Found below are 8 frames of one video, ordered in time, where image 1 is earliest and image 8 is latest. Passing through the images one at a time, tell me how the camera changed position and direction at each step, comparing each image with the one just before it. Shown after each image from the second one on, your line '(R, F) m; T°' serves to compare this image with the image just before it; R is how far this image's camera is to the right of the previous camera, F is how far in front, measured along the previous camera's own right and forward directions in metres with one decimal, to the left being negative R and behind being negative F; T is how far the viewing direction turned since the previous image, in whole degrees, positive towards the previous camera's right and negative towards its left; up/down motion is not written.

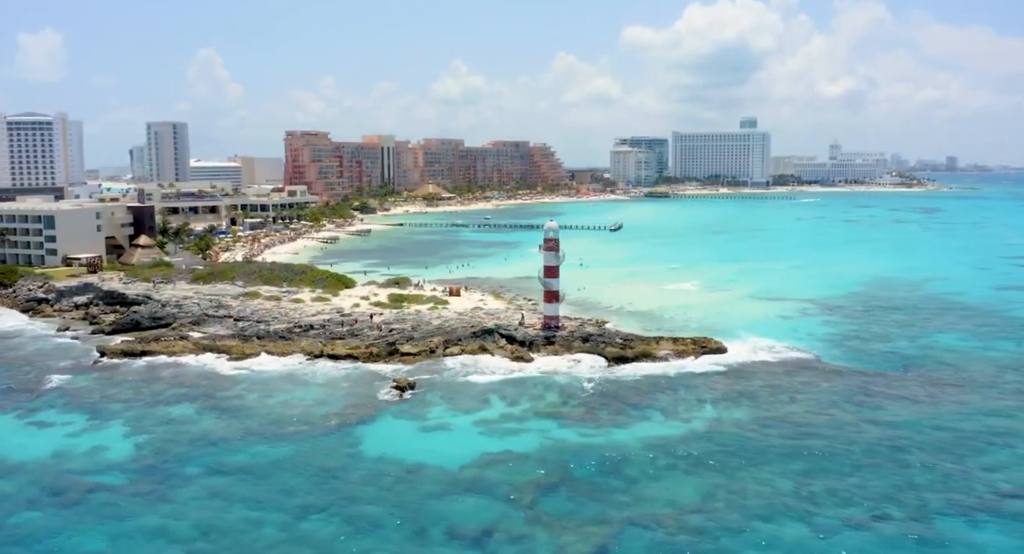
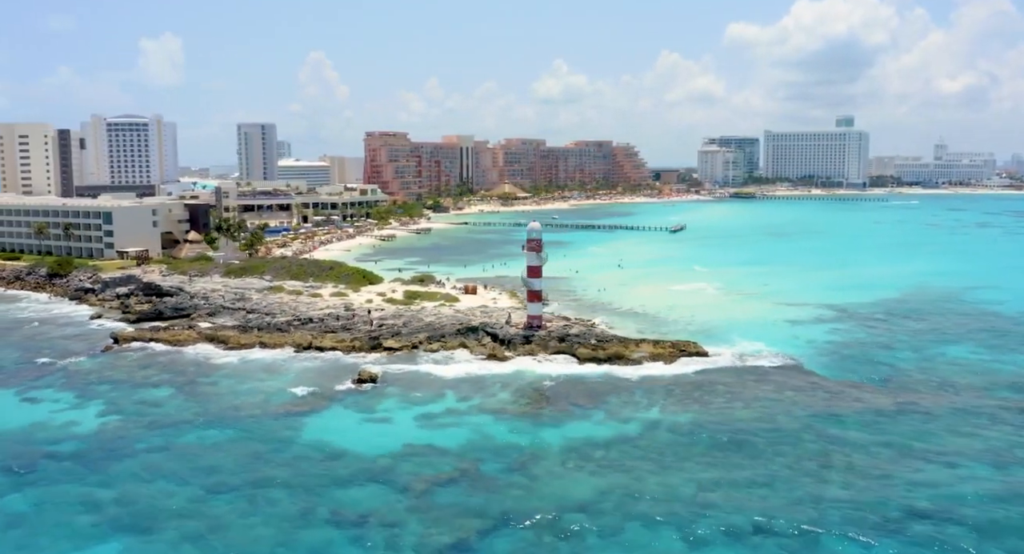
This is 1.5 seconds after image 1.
(+5.7, 0.0) m; -6°
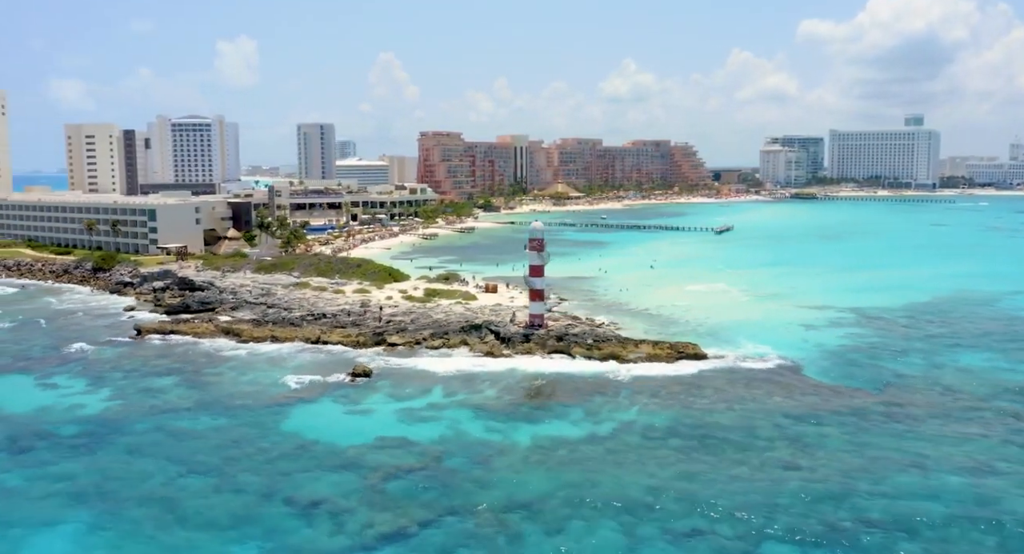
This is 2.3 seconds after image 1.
(+3.1, -0.2) m; -4°
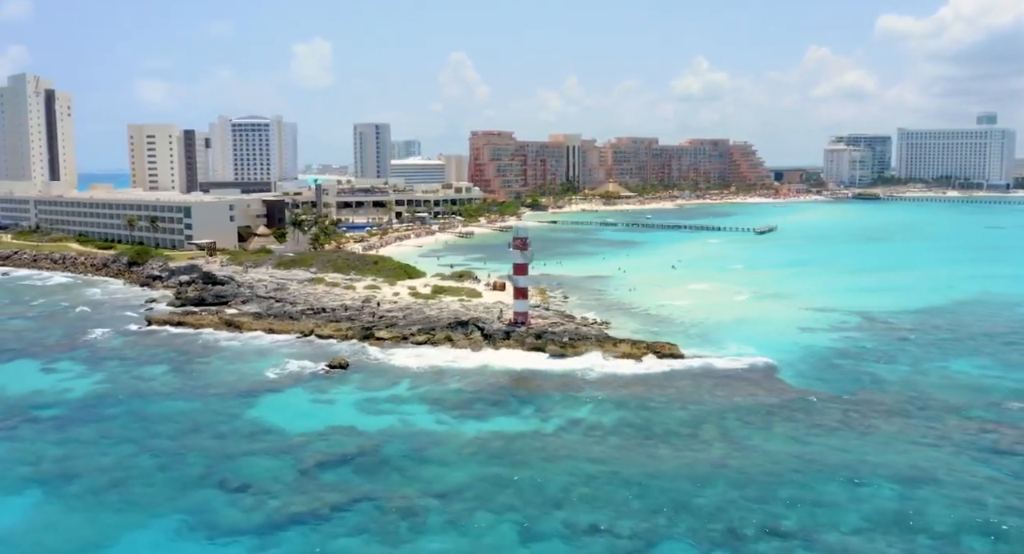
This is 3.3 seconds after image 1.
(+4.1, -0.4) m; -4°
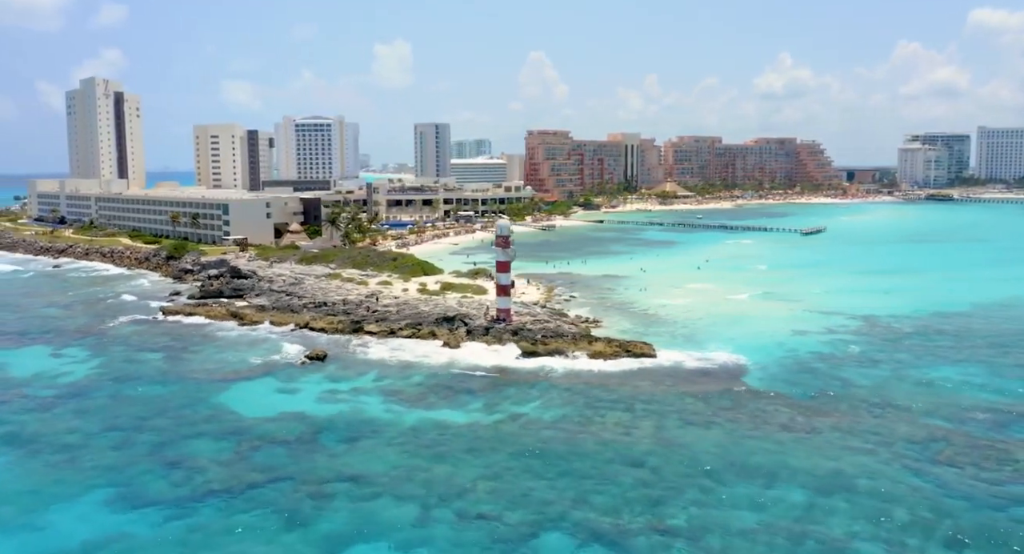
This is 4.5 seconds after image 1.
(+4.6, -0.5) m; -5°
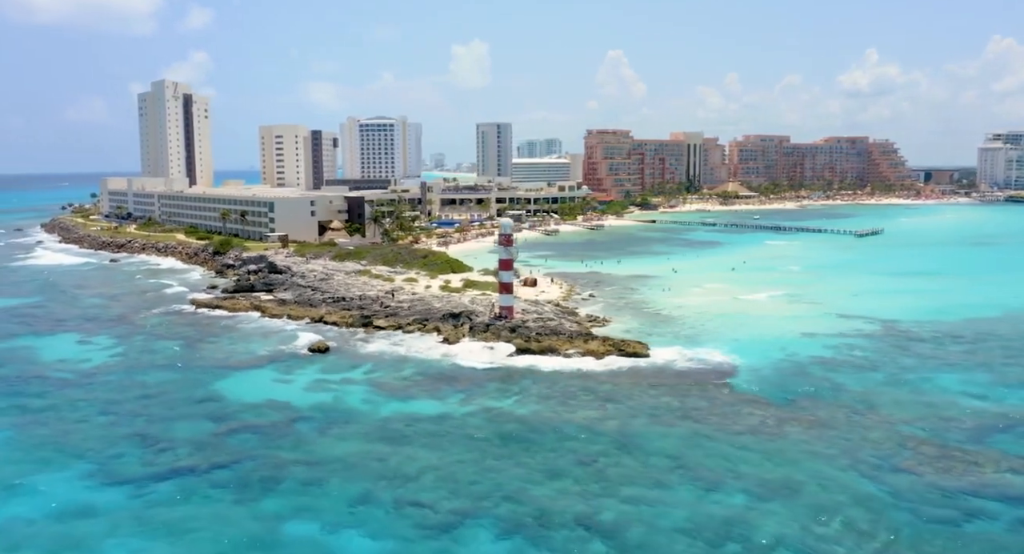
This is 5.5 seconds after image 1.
(+3.6, -0.5) m; -5°
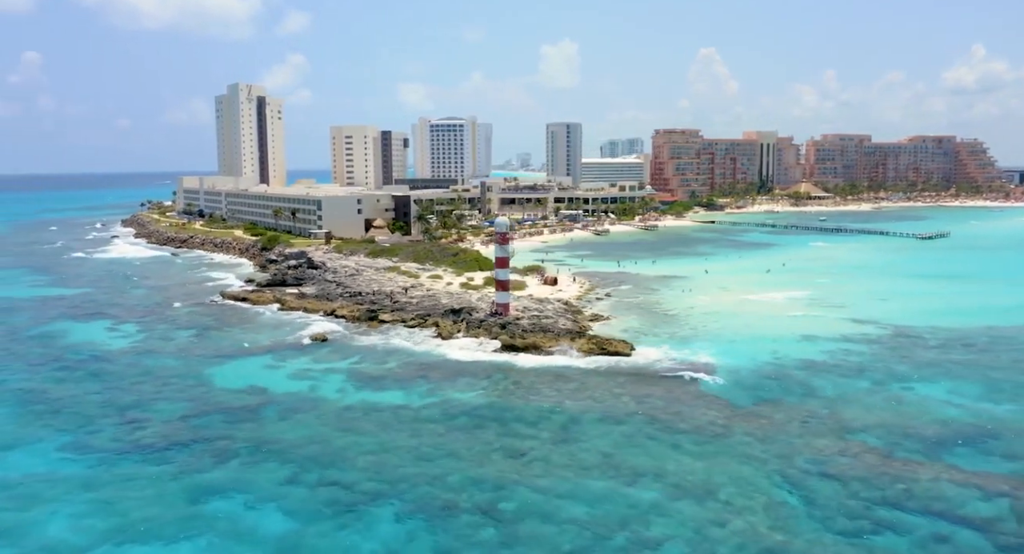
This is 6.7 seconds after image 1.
(+4.6, -0.7) m; -6°
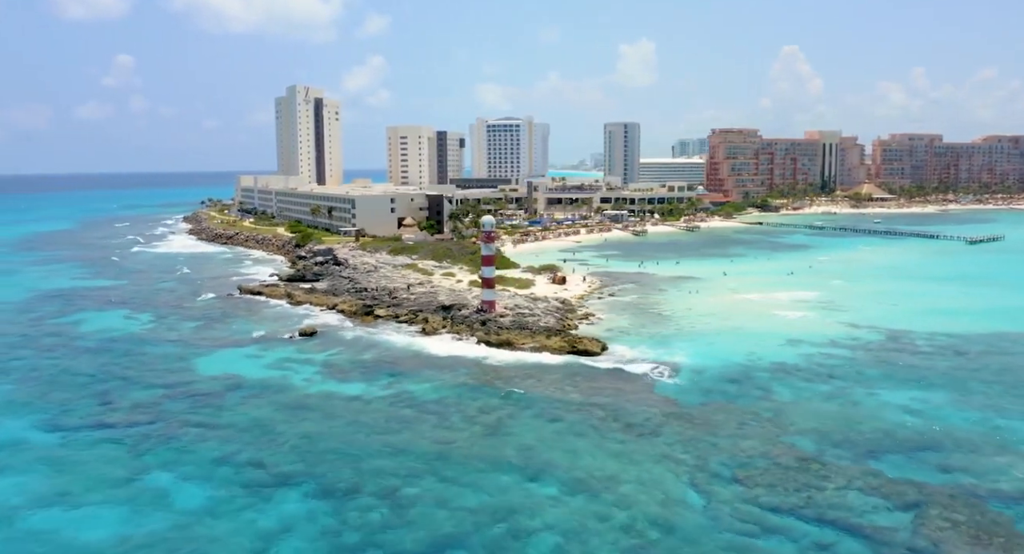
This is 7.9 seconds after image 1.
(+4.6, -0.8) m; -5°
